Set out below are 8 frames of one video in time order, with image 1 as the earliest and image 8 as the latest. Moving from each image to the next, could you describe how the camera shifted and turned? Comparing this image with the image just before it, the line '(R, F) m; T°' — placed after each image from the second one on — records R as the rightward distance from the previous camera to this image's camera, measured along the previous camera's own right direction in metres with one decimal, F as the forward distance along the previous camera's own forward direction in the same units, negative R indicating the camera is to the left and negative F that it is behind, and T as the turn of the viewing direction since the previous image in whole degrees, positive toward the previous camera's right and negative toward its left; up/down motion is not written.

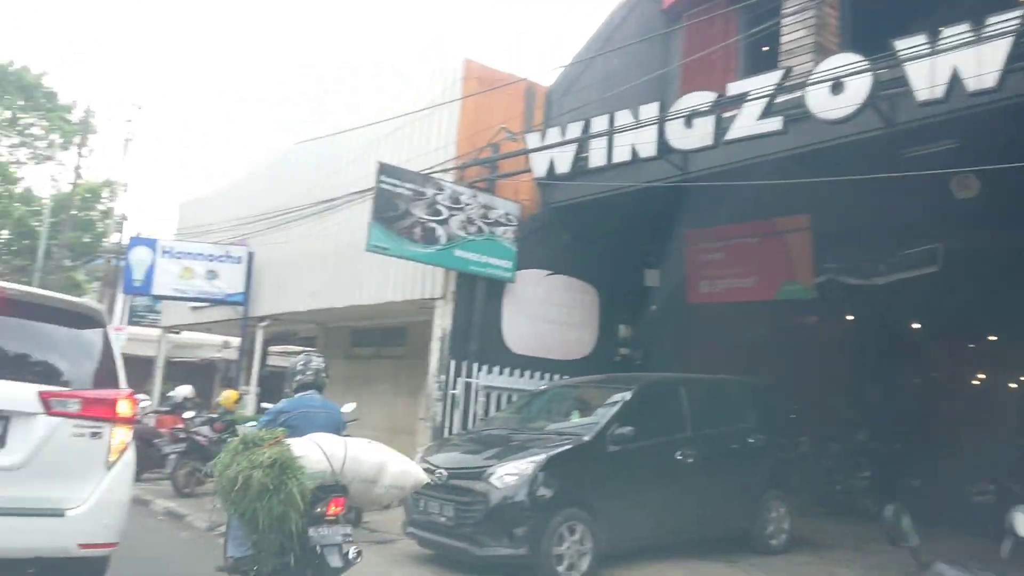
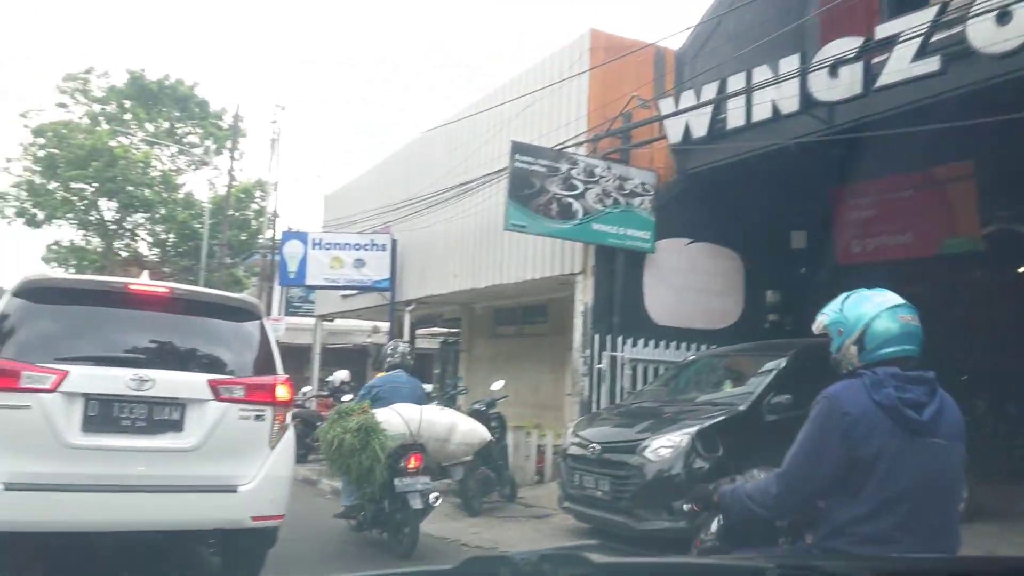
(0.0, 0.0) m; -9°
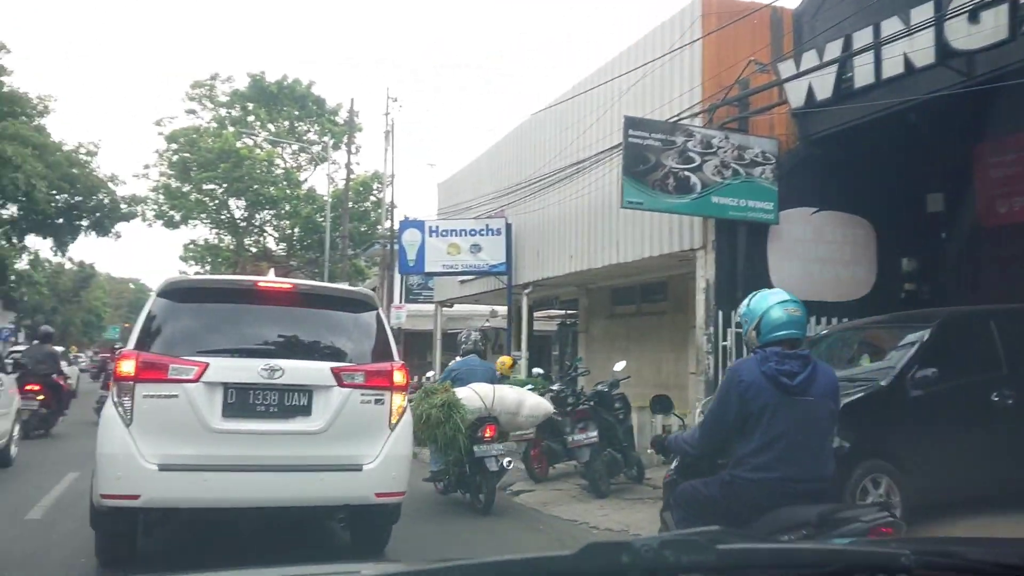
(0.0, +0.1) m; -8°
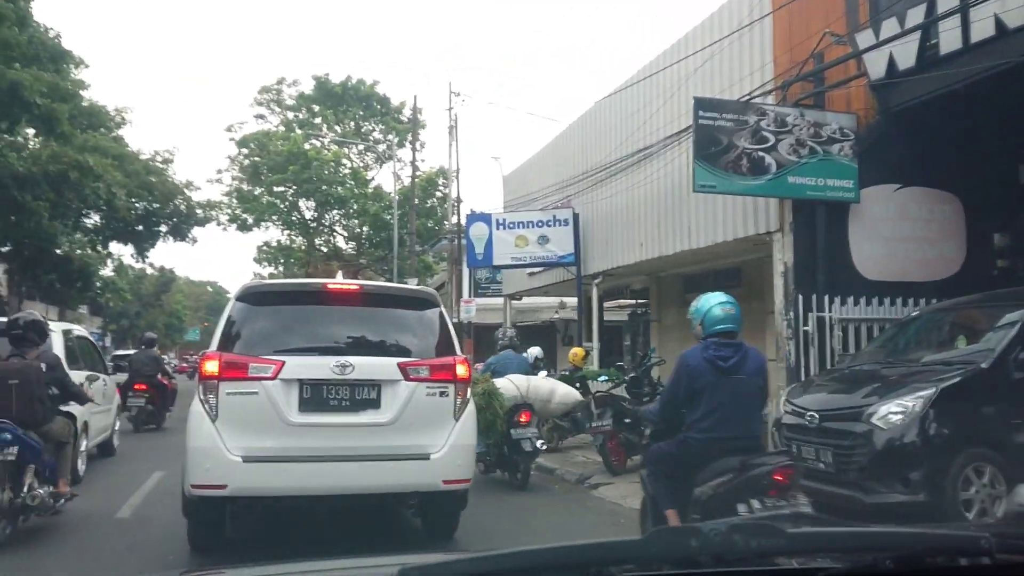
(0.0, +0.1) m; -5°
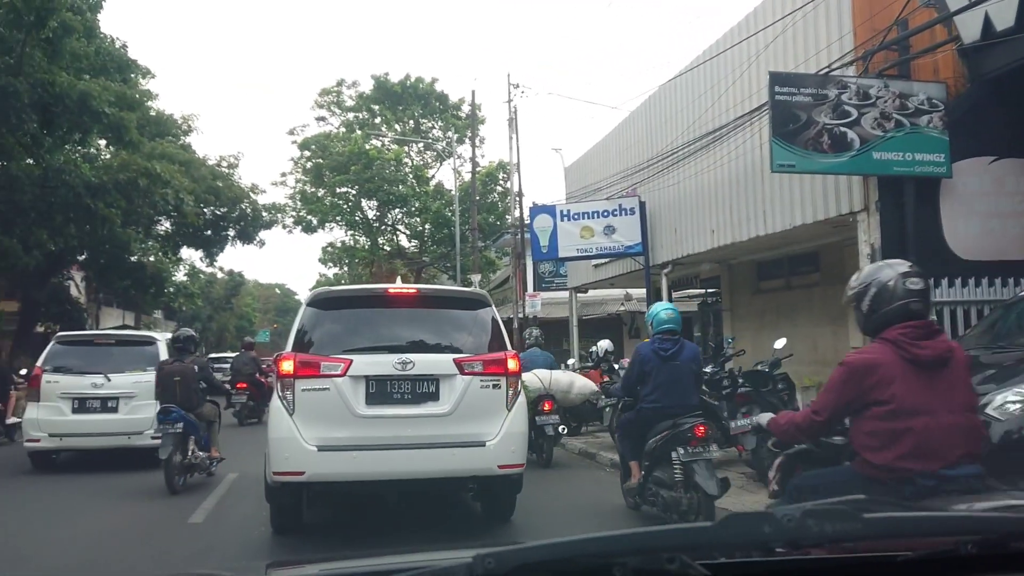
(-0.1, +0.3) m; -4°
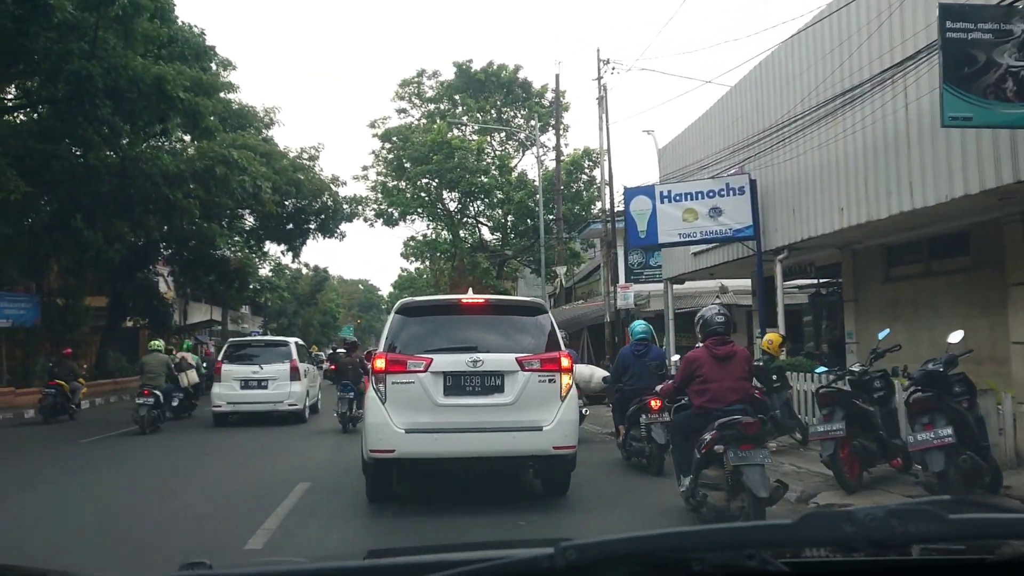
(-0.2, +1.2) m; -5°
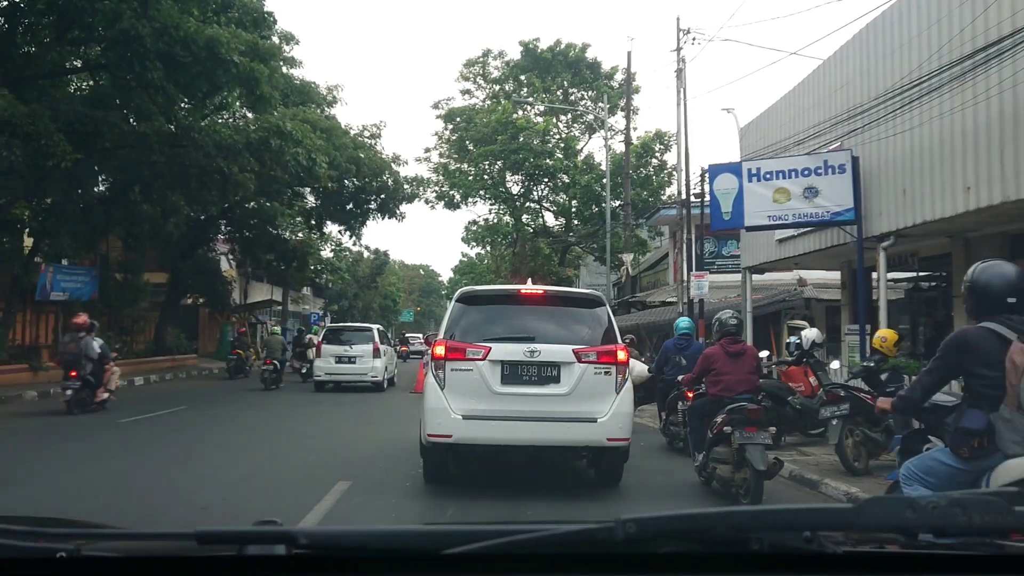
(-0.1, +1.1) m; -4°
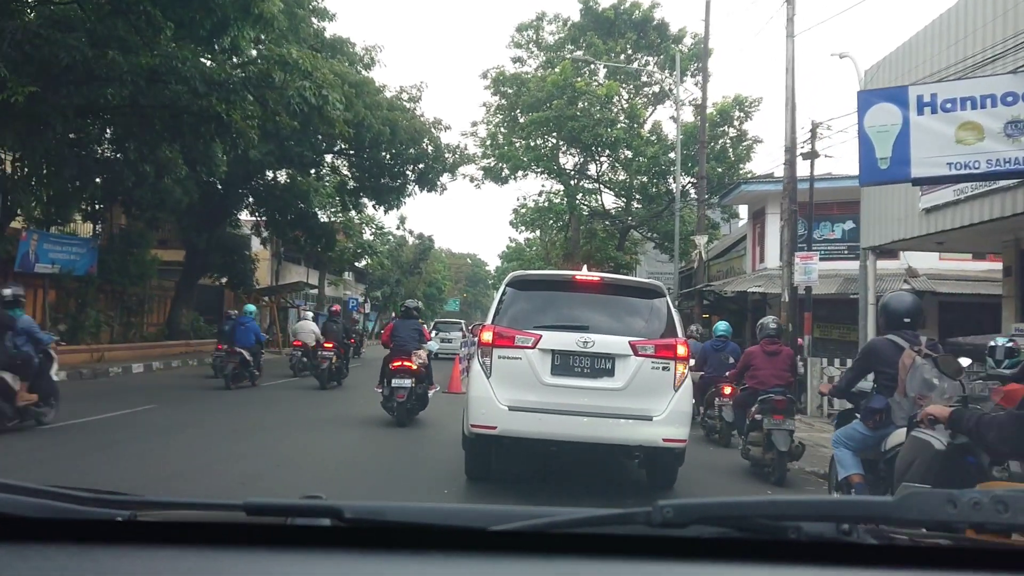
(-0.2, +3.4) m; -3°
